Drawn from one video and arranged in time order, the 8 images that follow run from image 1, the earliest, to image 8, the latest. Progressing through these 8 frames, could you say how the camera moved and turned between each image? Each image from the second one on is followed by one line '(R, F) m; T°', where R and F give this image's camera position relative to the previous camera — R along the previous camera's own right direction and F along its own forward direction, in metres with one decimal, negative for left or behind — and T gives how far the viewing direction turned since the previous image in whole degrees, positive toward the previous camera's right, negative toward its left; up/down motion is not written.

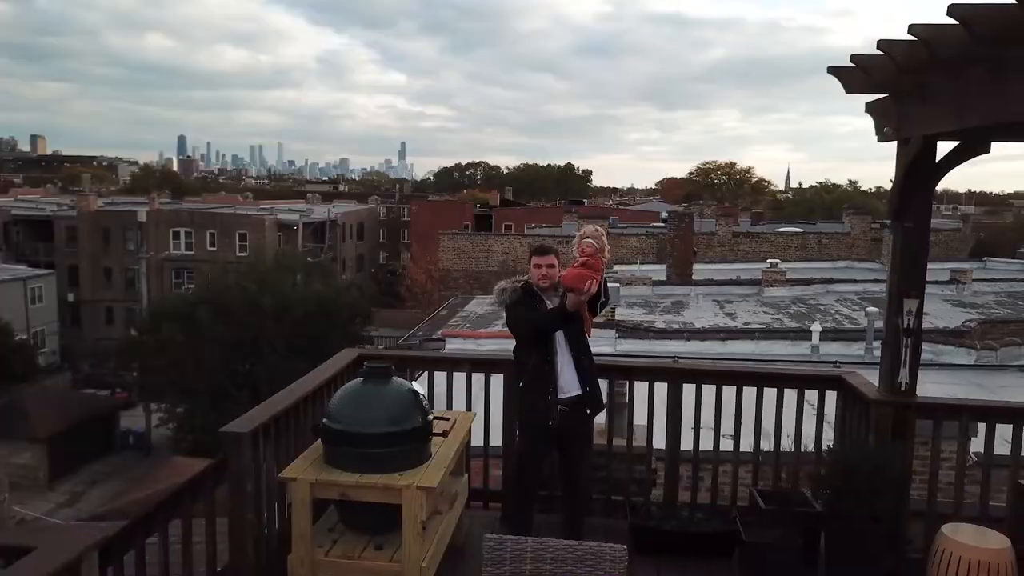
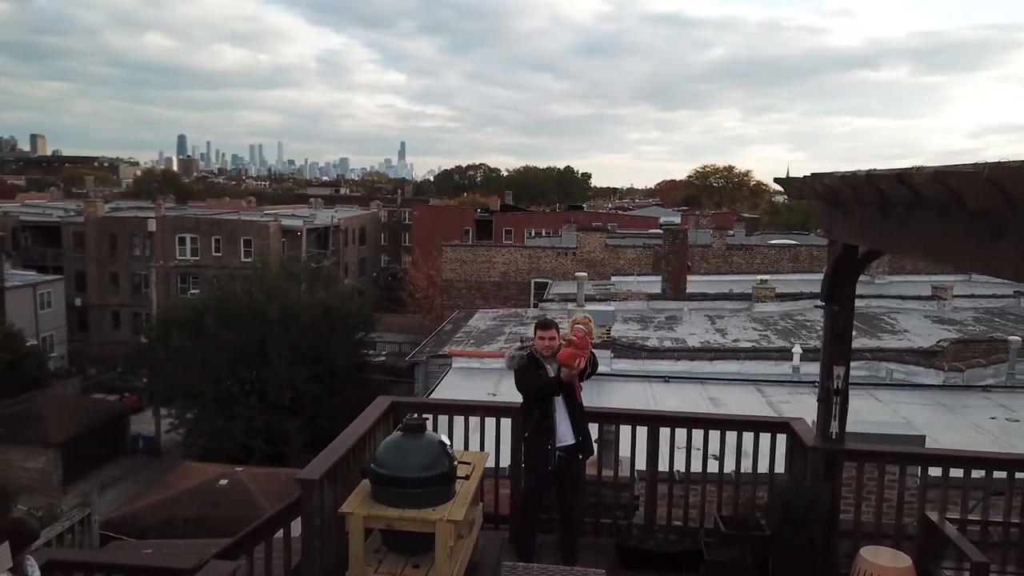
(0.0, -0.6) m; 0°
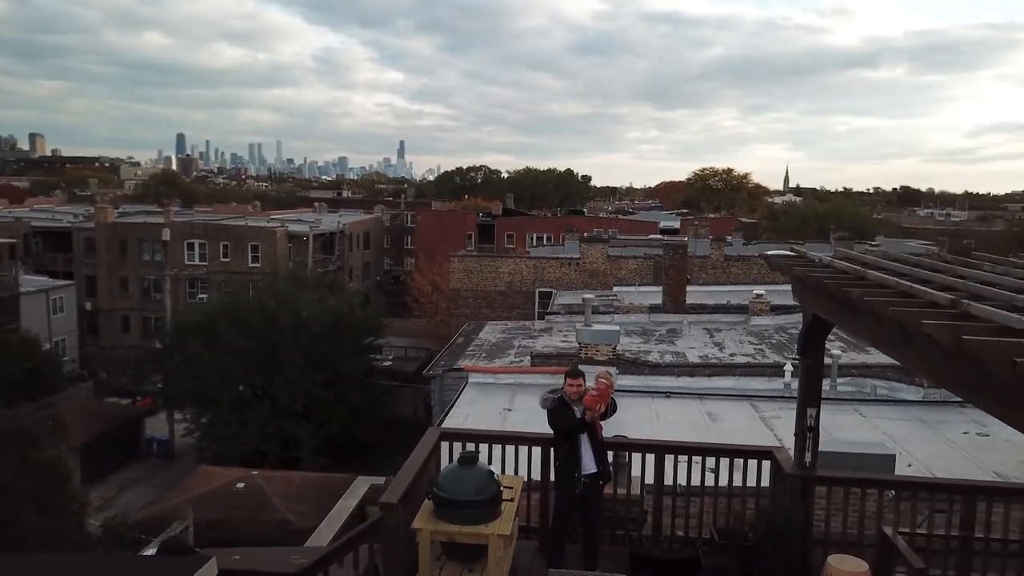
(-0.2, -0.7) m; 0°
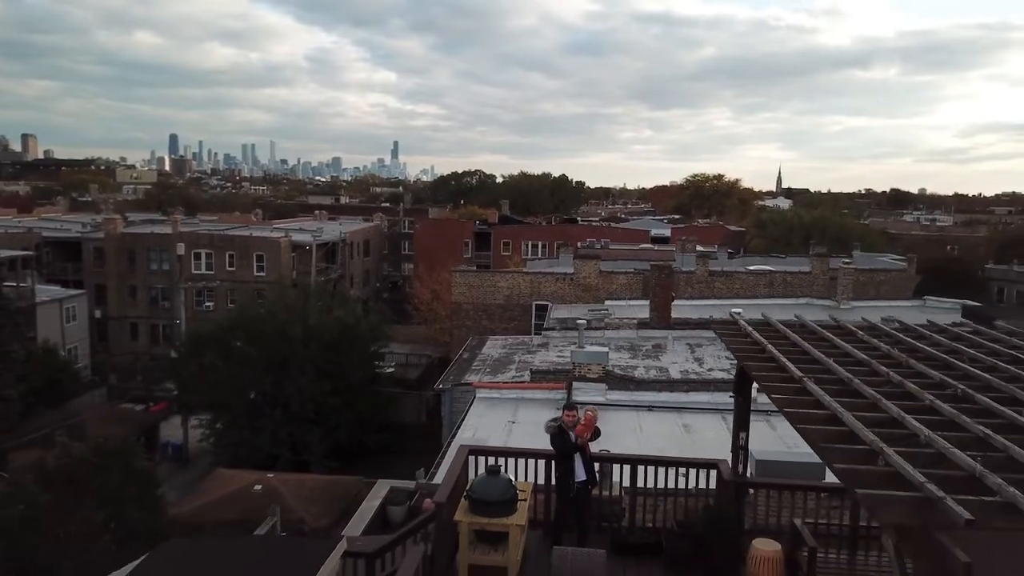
(-0.1, -1.4) m; 0°
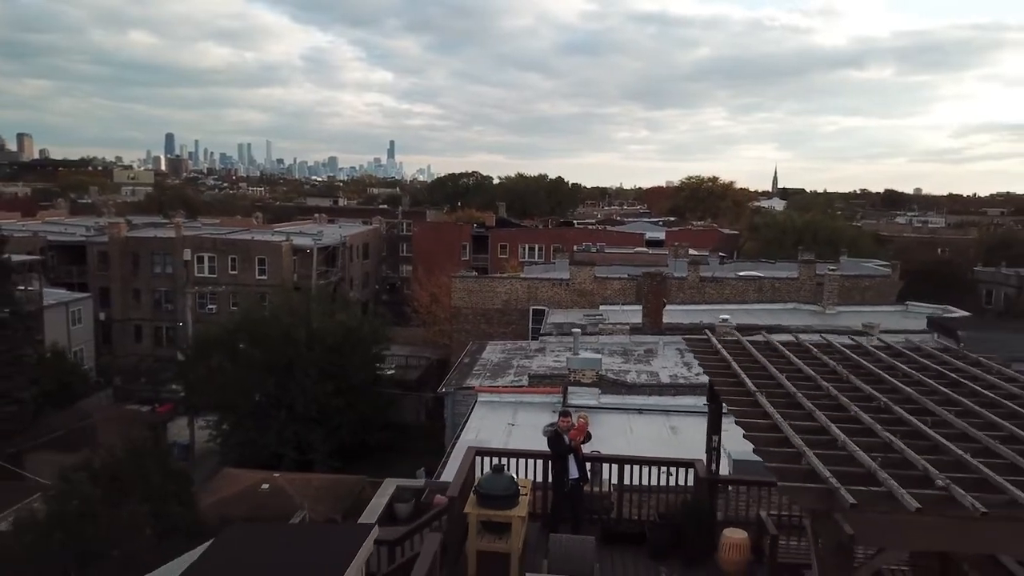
(0.0, -0.7) m; 0°
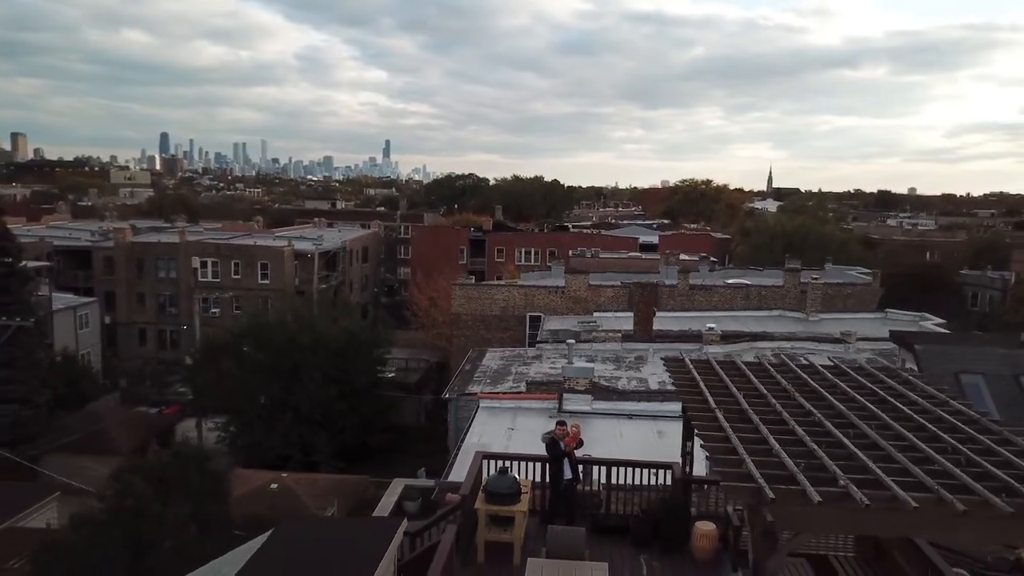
(-0.1, -1.0) m; 0°
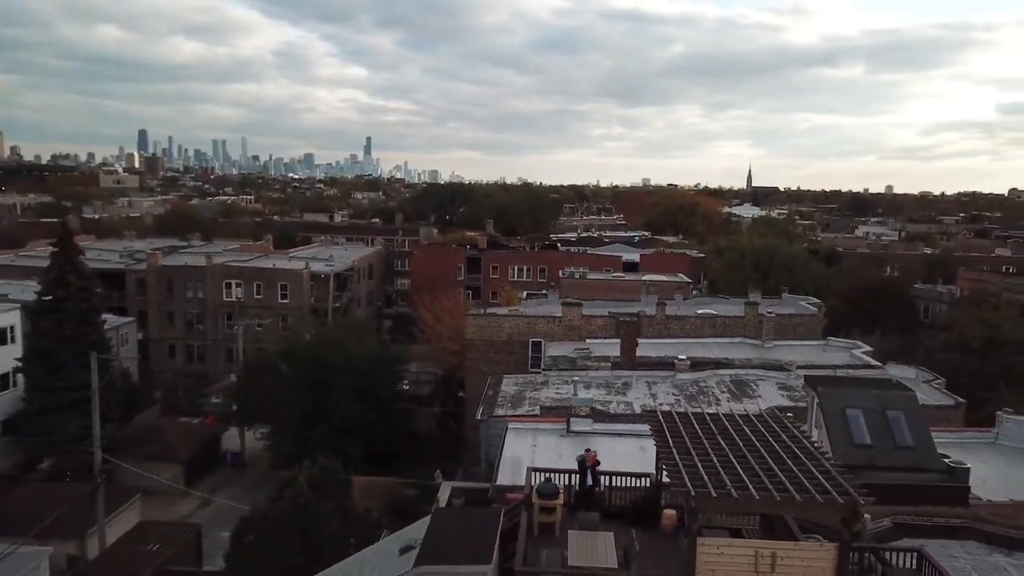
(-0.9, -4.4) m; +1°
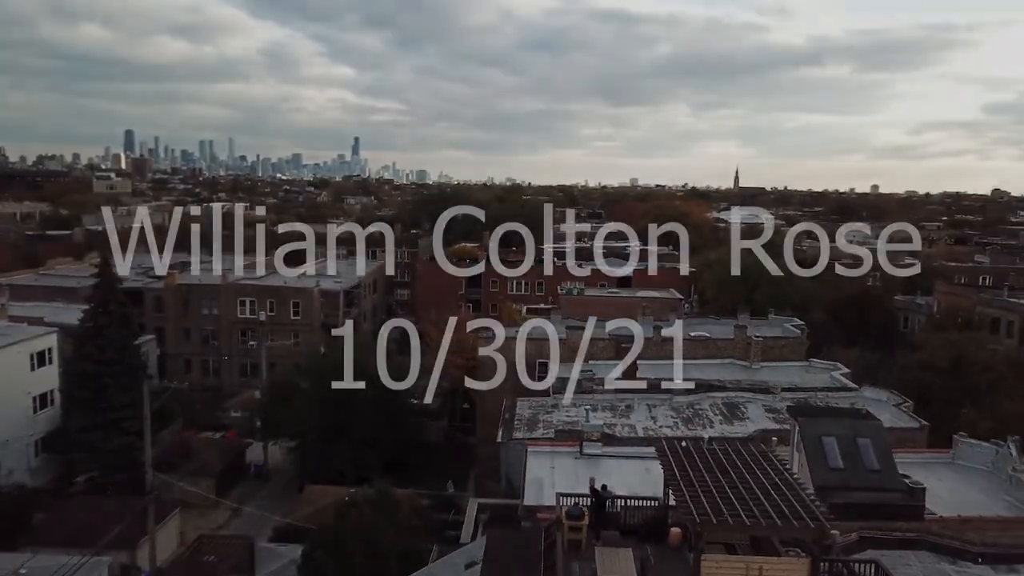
(-0.8, -2.3) m; +1°
